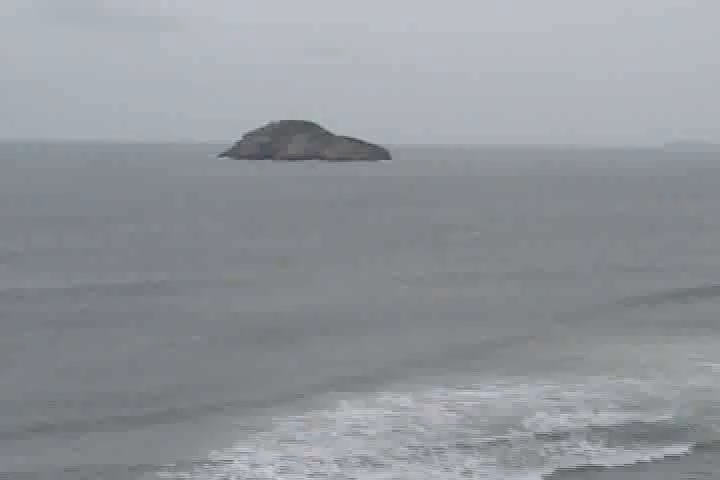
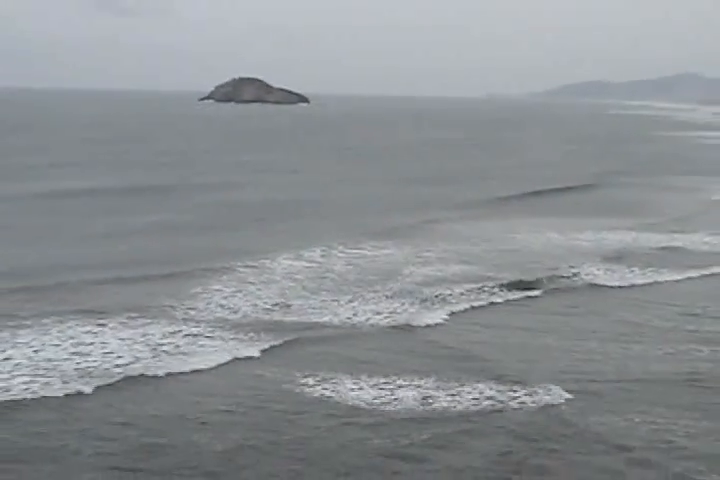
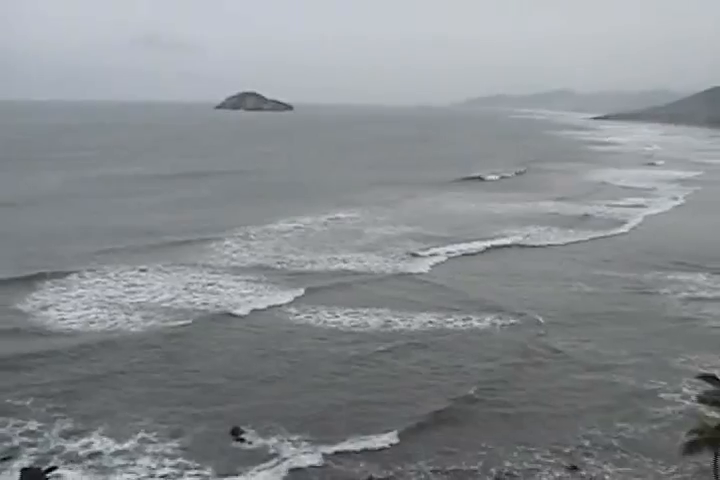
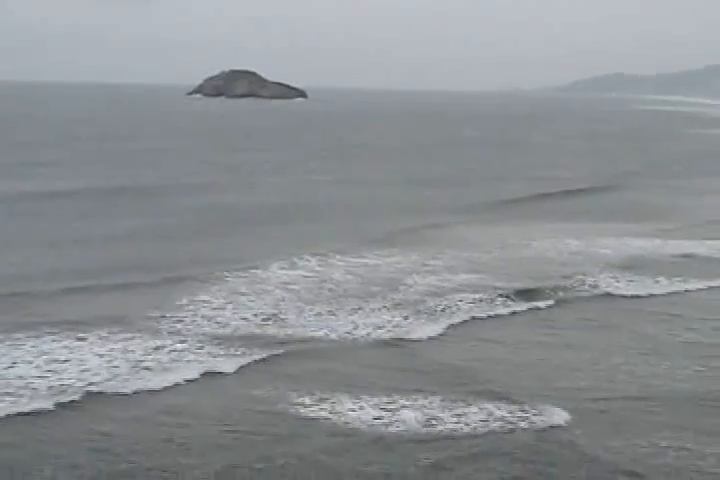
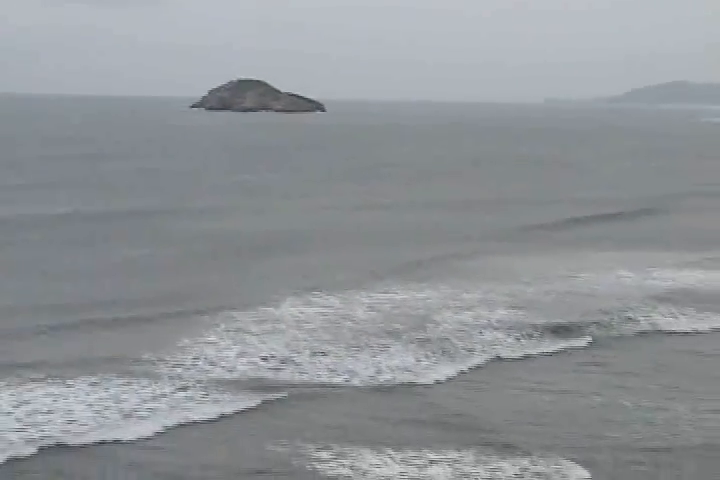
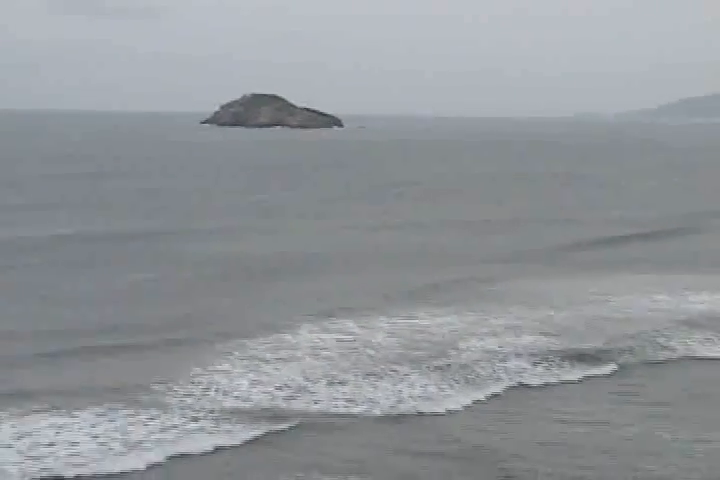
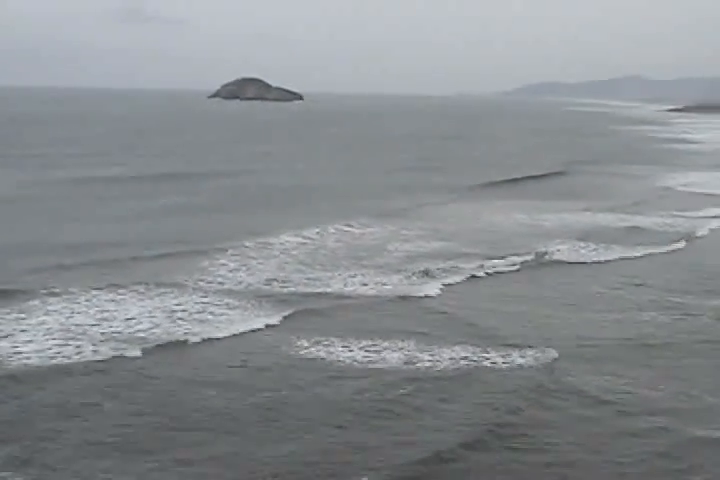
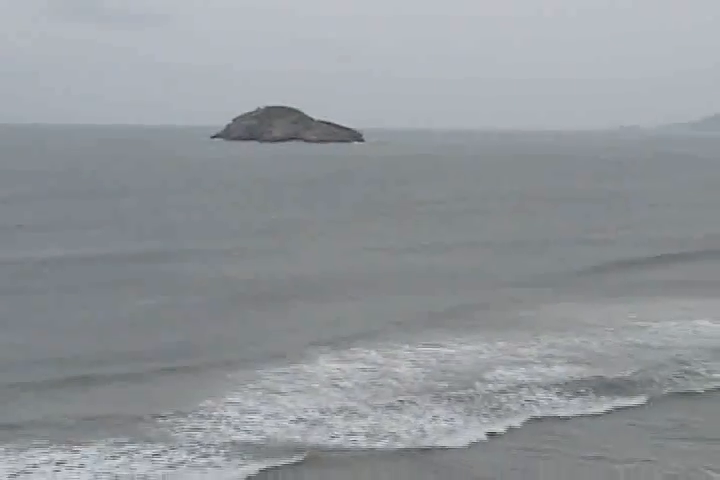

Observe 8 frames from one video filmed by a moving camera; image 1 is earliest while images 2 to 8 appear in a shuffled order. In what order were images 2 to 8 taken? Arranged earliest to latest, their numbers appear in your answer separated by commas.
8, 6, 5, 4, 2, 7, 3
